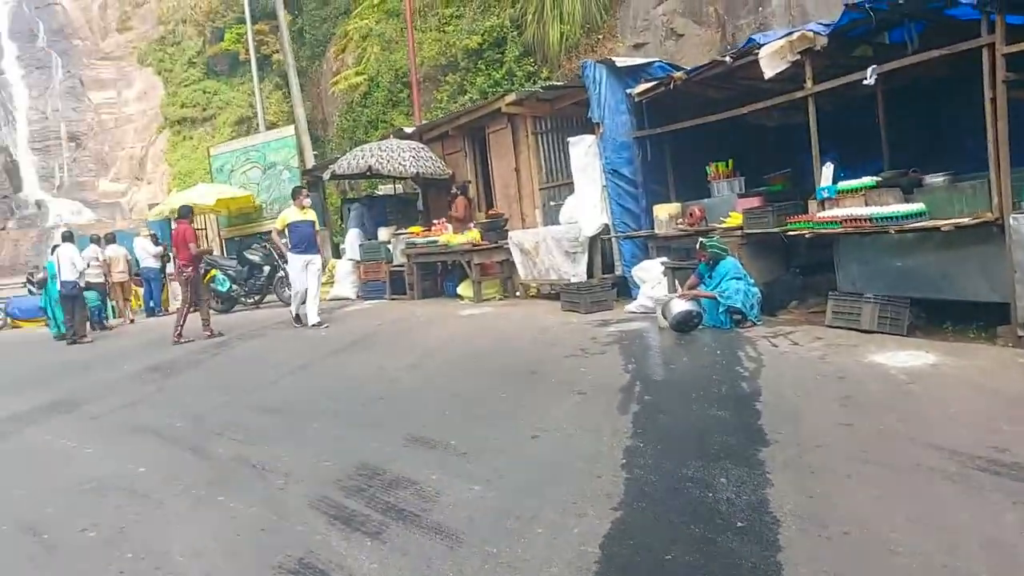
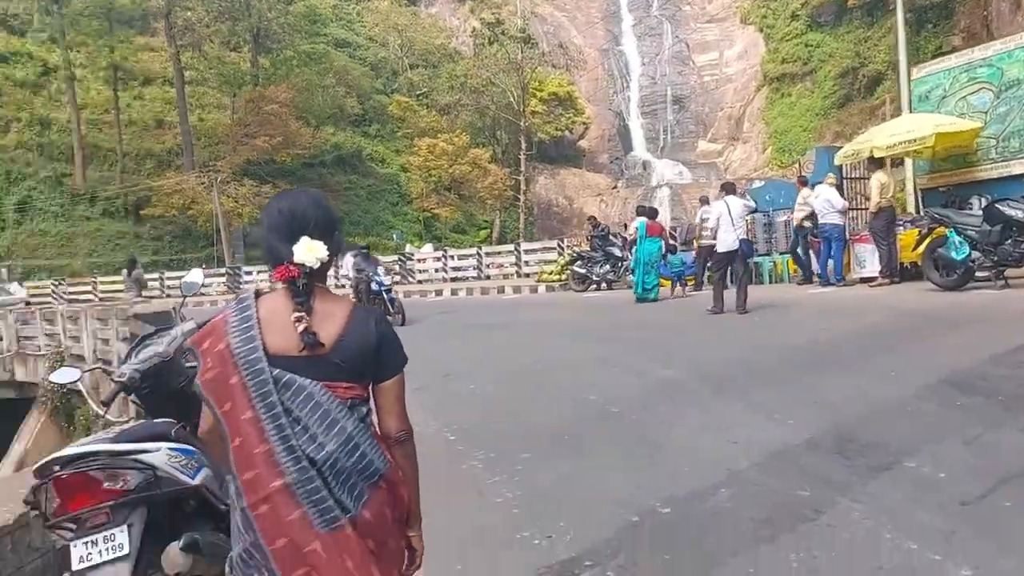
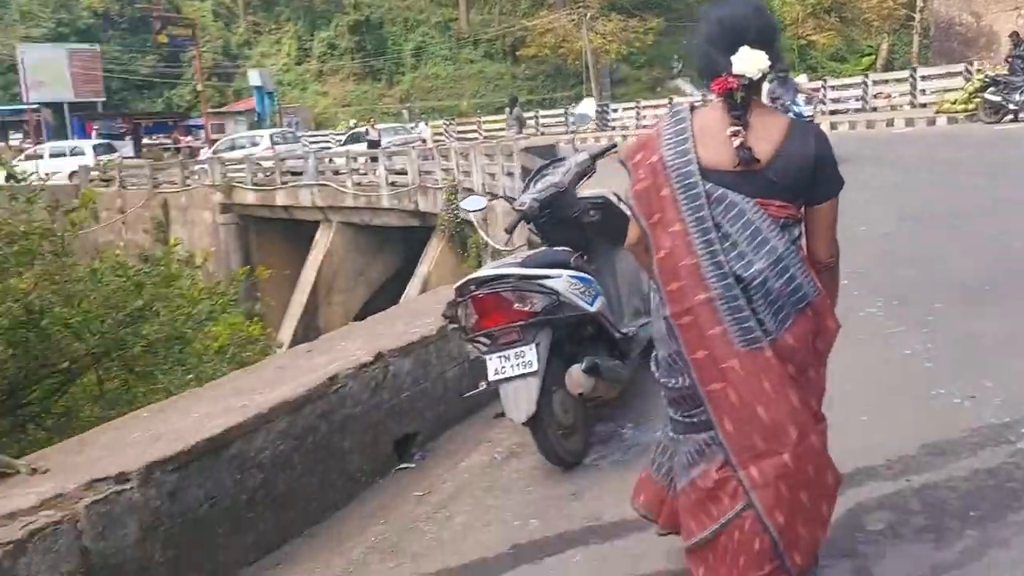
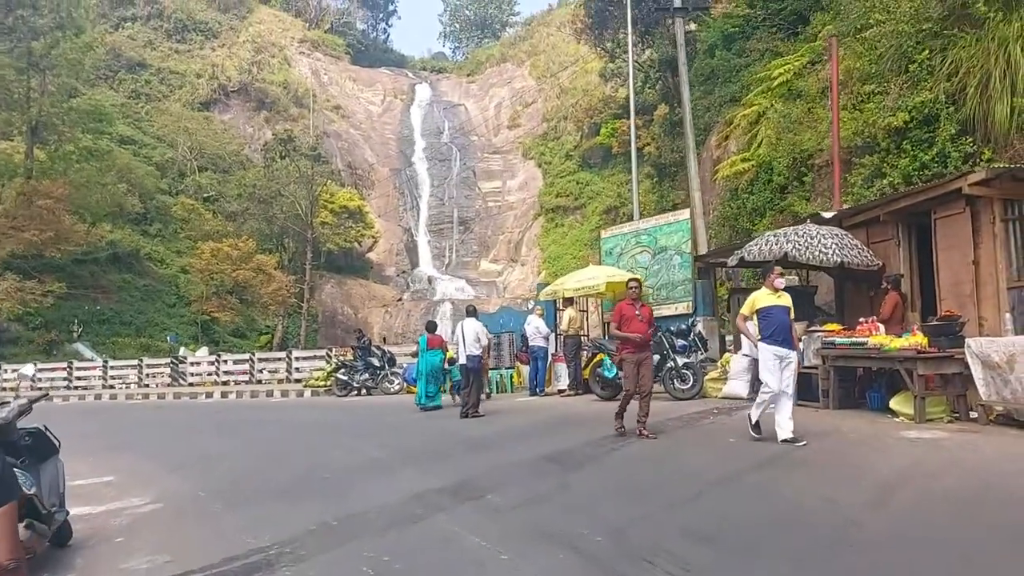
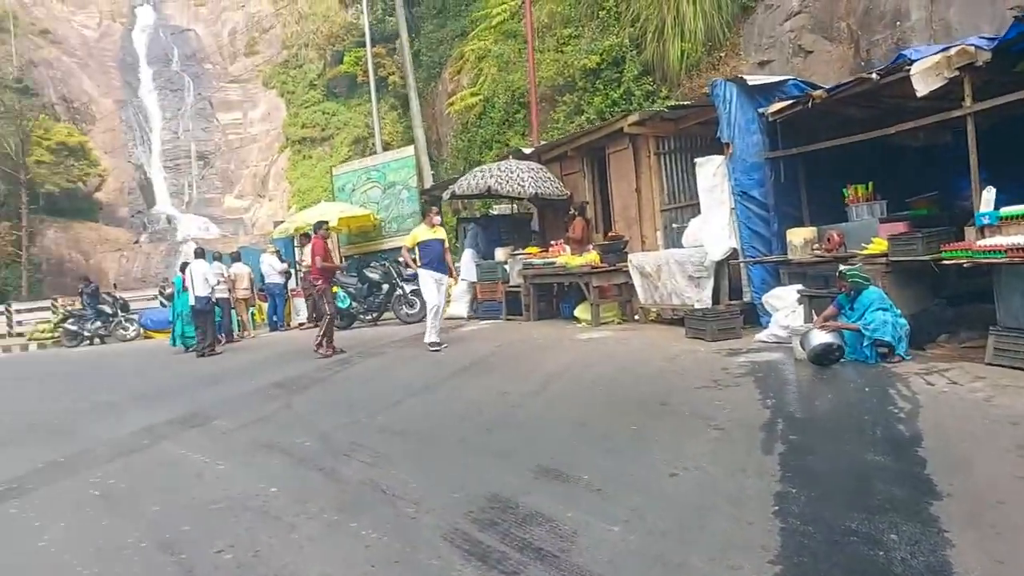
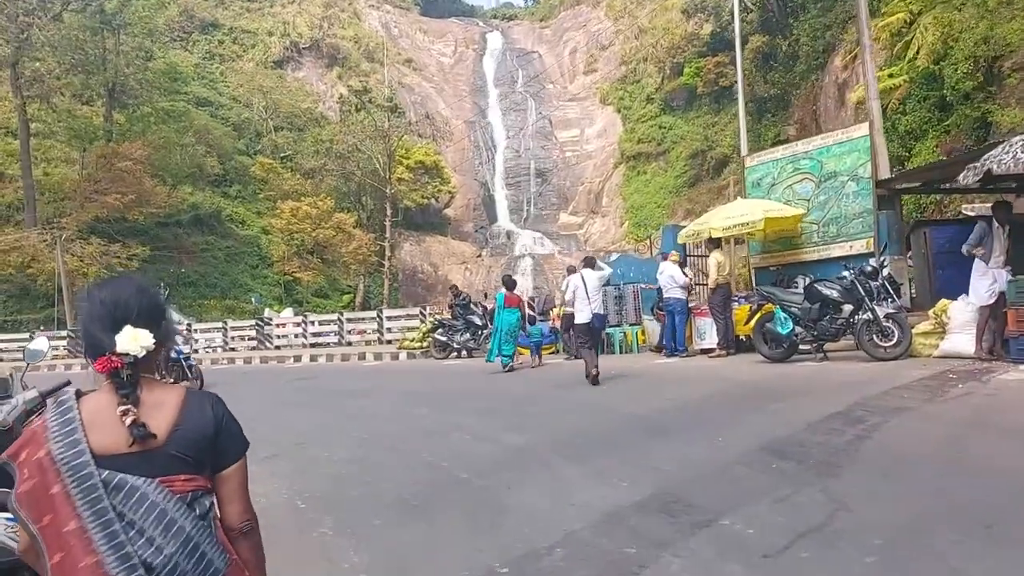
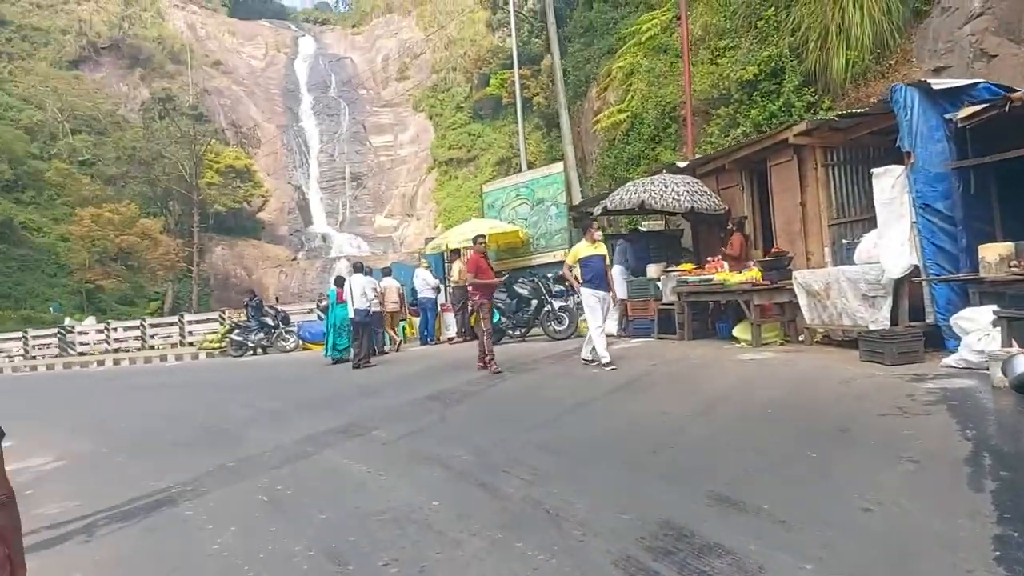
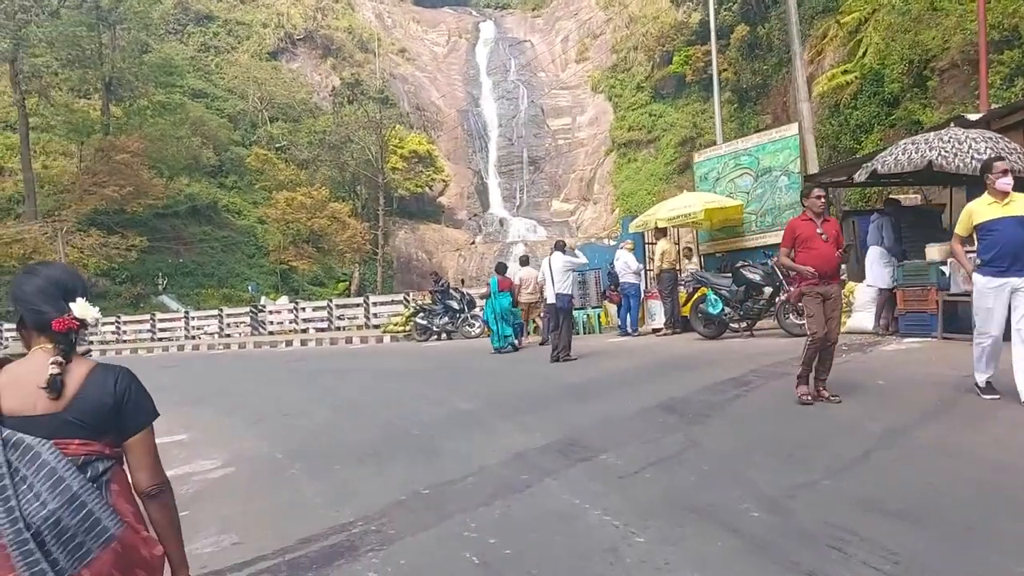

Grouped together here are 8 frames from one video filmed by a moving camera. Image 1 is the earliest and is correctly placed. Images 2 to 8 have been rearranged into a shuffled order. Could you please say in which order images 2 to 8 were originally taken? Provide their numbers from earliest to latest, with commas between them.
5, 7, 4, 8, 6, 2, 3
